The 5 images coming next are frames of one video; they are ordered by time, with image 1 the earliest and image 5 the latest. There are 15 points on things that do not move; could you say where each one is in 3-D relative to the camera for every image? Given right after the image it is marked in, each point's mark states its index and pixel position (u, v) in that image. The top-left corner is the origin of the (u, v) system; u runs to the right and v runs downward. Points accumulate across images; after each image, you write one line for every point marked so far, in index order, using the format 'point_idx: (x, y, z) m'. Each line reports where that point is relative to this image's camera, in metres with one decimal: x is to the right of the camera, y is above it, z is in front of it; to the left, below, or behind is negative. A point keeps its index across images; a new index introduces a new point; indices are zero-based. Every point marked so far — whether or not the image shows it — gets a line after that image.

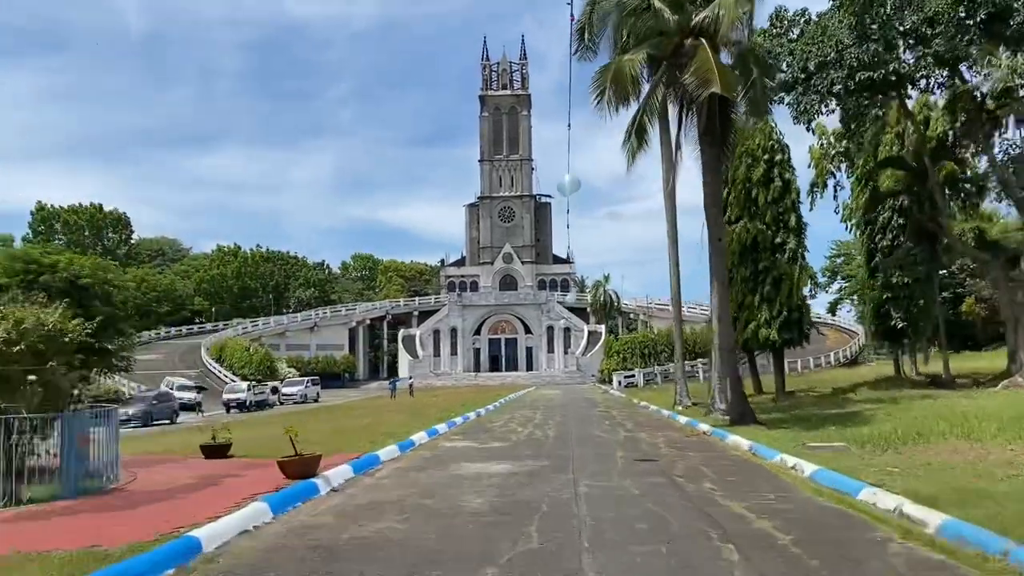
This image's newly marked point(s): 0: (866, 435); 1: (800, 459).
0: (+6.2, -2.6, +14.7) m
1: (+4.1, -2.4, +11.9) m
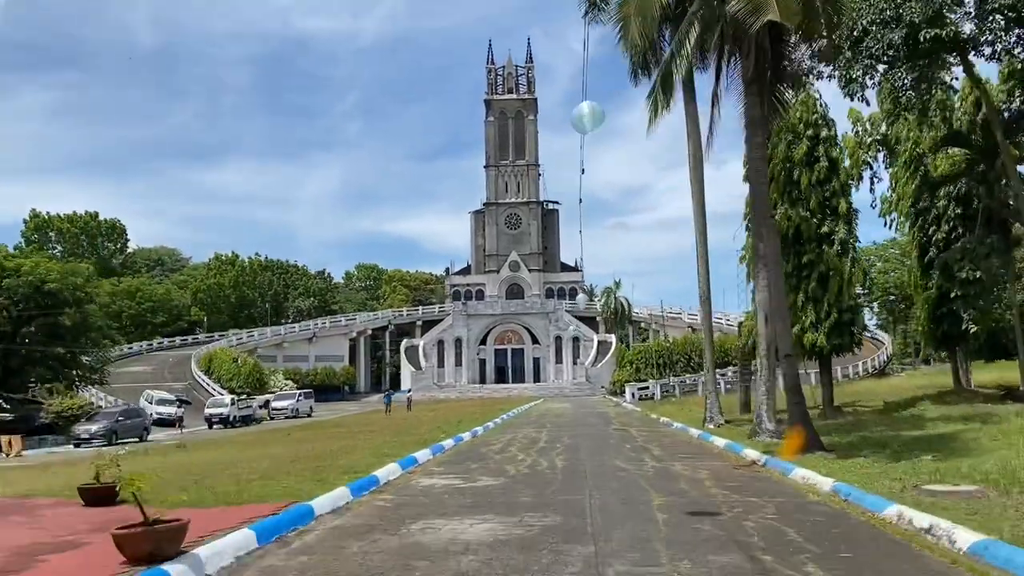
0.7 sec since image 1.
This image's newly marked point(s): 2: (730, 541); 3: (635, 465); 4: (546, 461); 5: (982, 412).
0: (+6.1, -2.4, +10.8) m
1: (+4.0, -2.2, +8.0) m
2: (+1.9, -2.2, +7.4) m
3: (+2.0, -2.9, +13.9) m
4: (+0.6, -3.1, +15.1) m
5: (+10.1, -2.6, +17.9) m
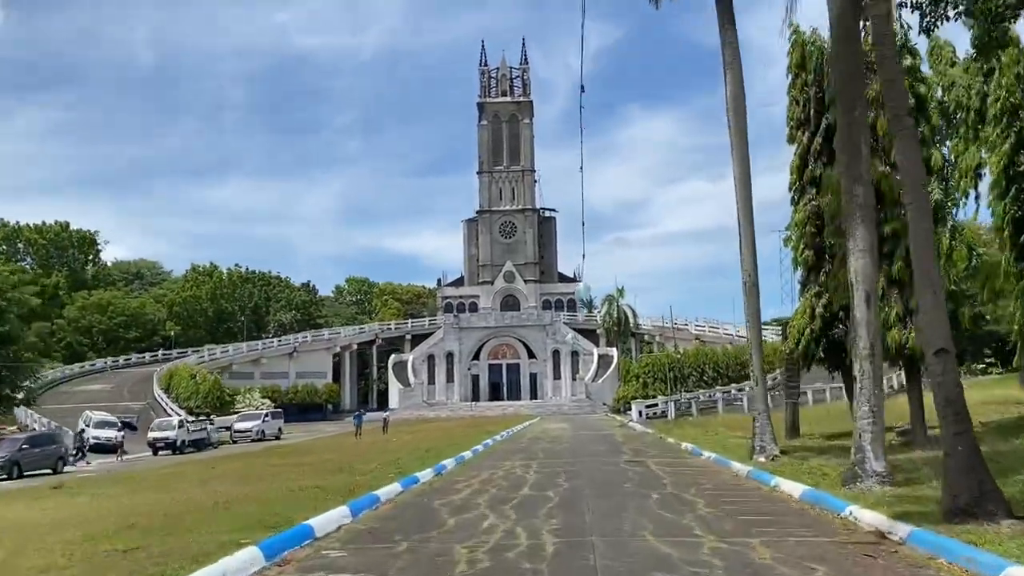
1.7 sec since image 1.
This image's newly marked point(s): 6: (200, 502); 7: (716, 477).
0: (+5.7, -1.8, +4.9) m
1: (+3.6, -1.6, +2.1) m
2: (+1.5, -1.6, +1.5) m
3: (+1.6, -2.4, +8.0) m
4: (+0.2, -2.6, +9.1) m
5: (+9.6, -2.2, +12.0) m
6: (-5.4, -3.6, +14.3) m
7: (+3.6, -3.3, +14.9) m
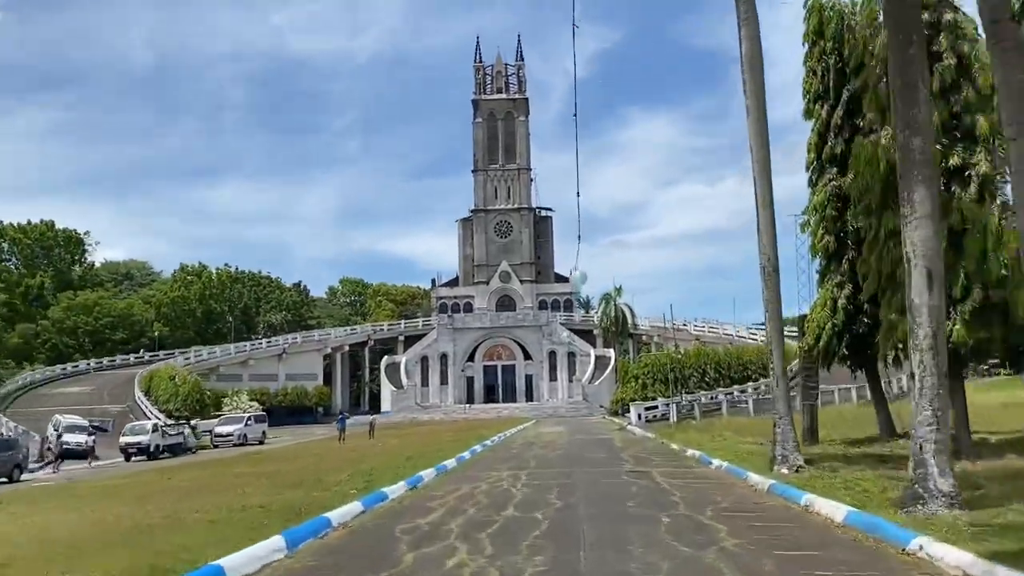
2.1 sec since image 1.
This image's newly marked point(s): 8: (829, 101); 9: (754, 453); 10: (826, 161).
0: (+5.5, -1.5, +2.8) m
1: (+3.4, -1.3, 0.0) m
2: (+1.3, -1.3, -0.7) m
3: (+1.4, -2.2, +5.9) m
4: (-0.1, -2.4, +7.0) m
5: (+9.4, -1.9, +10.0) m
6: (-5.6, -3.4, +12.2) m
7: (+3.4, -3.1, +12.8) m
8: (+7.2, +4.3, +19.1) m
9: (+5.3, -3.7, +18.5) m
10: (+7.1, +2.9, +19.0) m
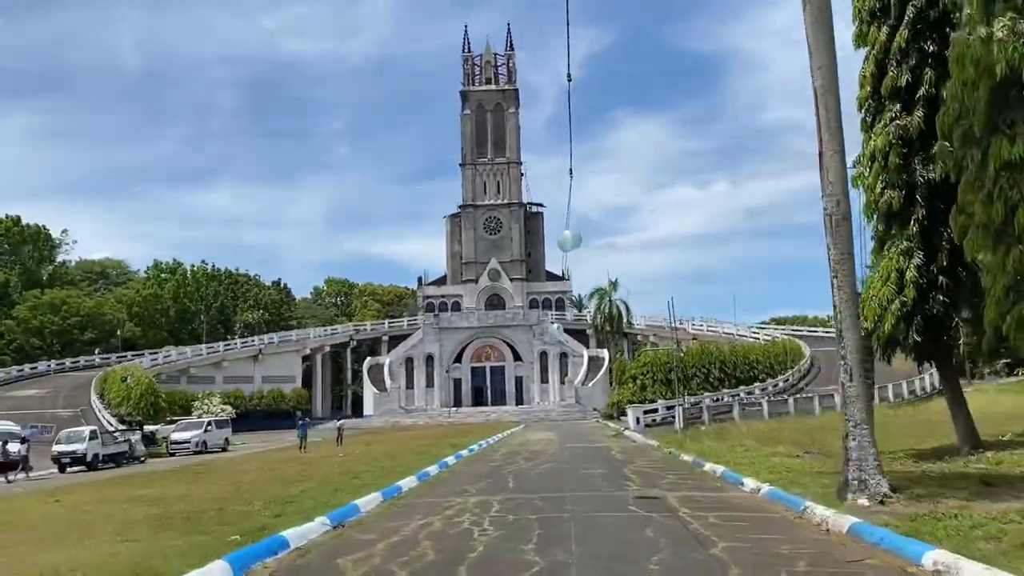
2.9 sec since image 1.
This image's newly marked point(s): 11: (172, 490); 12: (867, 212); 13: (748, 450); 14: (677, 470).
0: (+5.1, -0.9, -1.3) m
1: (+3.1, -0.7, -4.1) m
2: (+1.0, -0.7, -4.8) m
3: (+1.0, -1.6, +1.7) m
4: (-0.4, -1.8, +2.8) m
5: (+9.0, -1.4, +5.9) m
6: (-6.0, -2.8, +7.9) m
7: (+2.9, -2.6, +8.6) m
8: (+6.7, +4.8, +15.0) m
9: (+4.9, -3.1, +14.4) m
10: (+6.7, +3.4, +14.9) m
11: (-7.0, -4.2, +17.3) m
12: (+6.5, +1.4, +15.2) m
13: (+5.5, -3.8, +19.7) m
14: (+3.4, -3.8, +17.4) m
